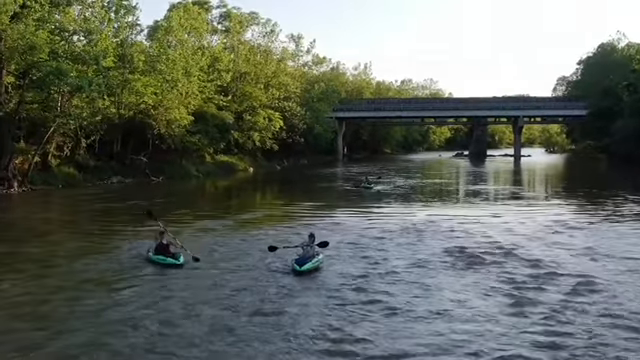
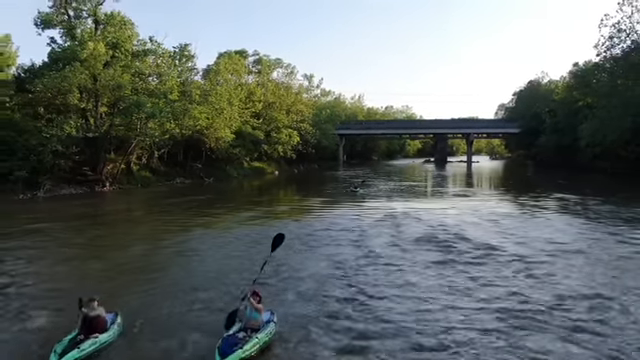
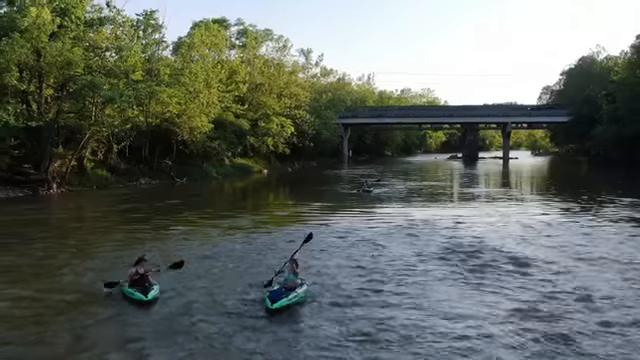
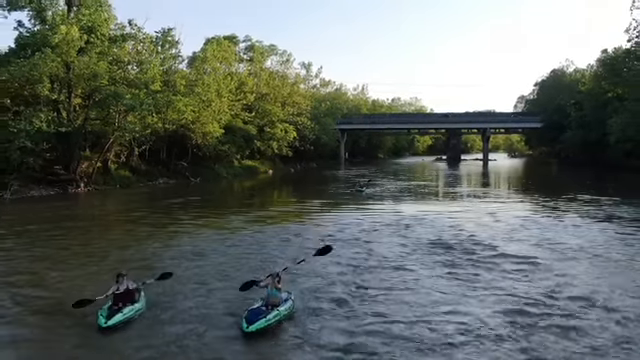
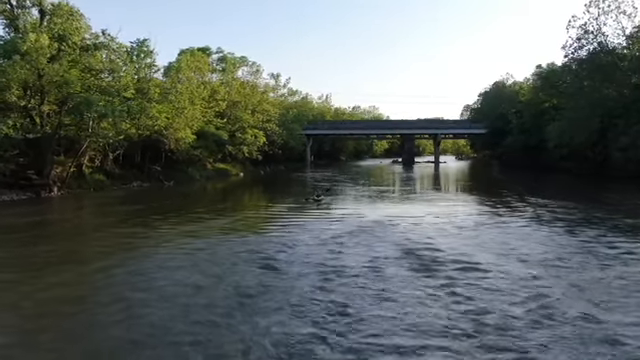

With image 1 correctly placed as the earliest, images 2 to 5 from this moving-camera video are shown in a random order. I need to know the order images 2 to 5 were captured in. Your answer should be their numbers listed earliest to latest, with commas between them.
3, 4, 2, 5
